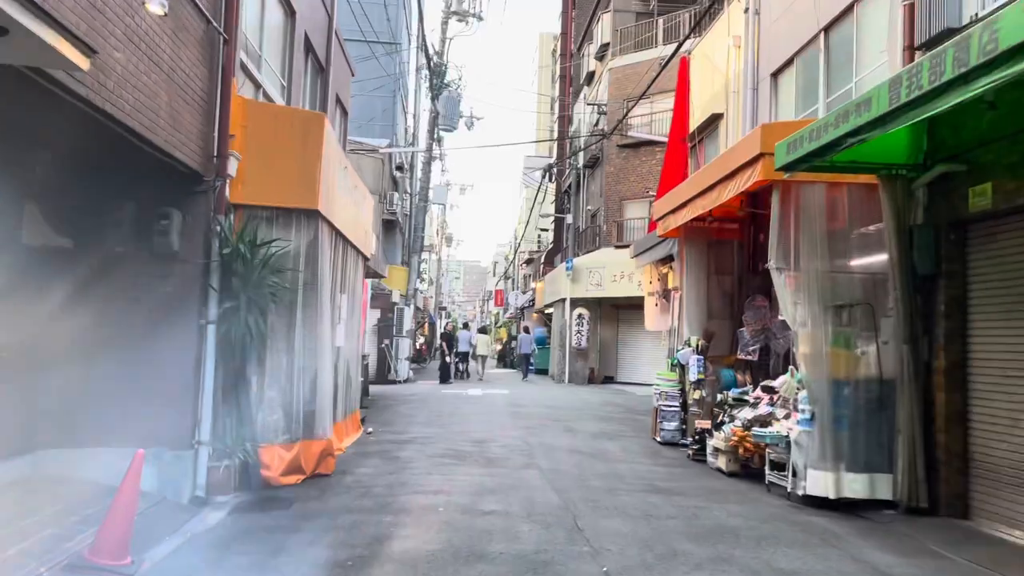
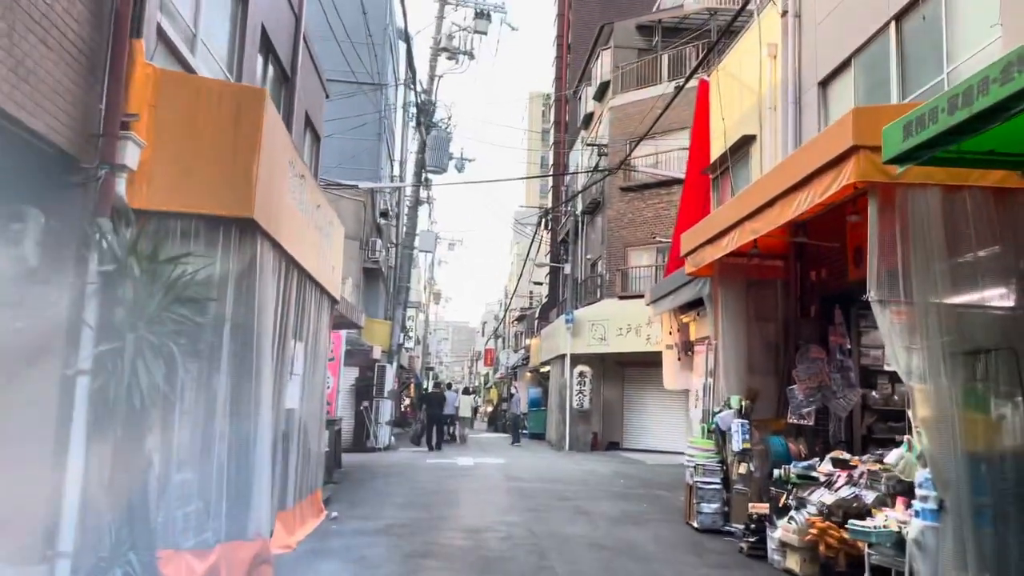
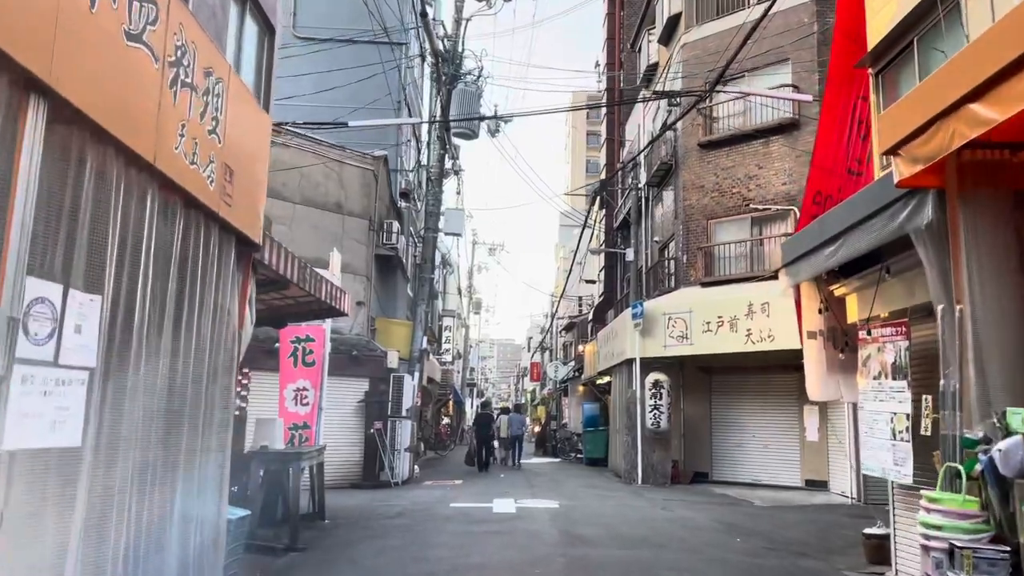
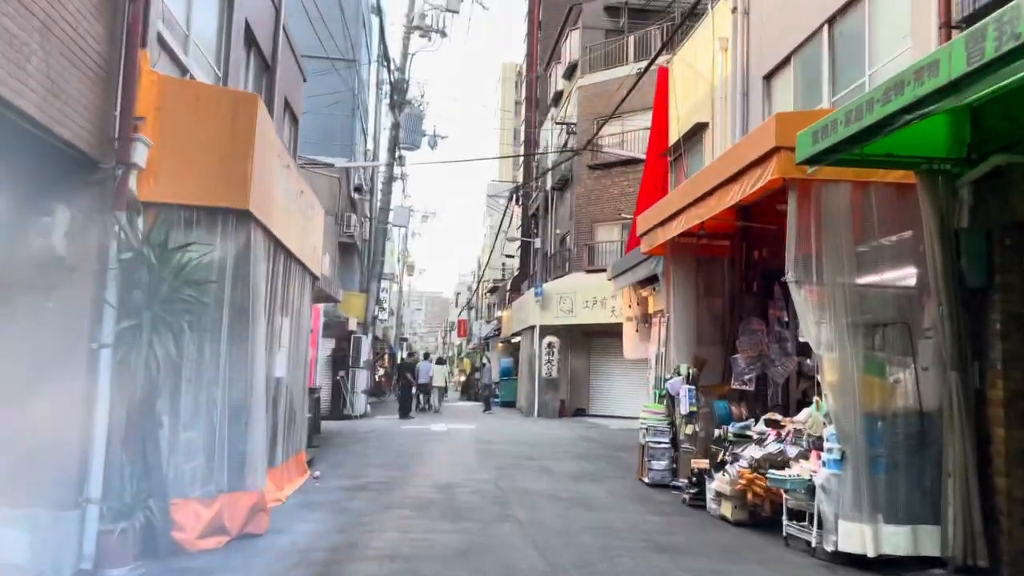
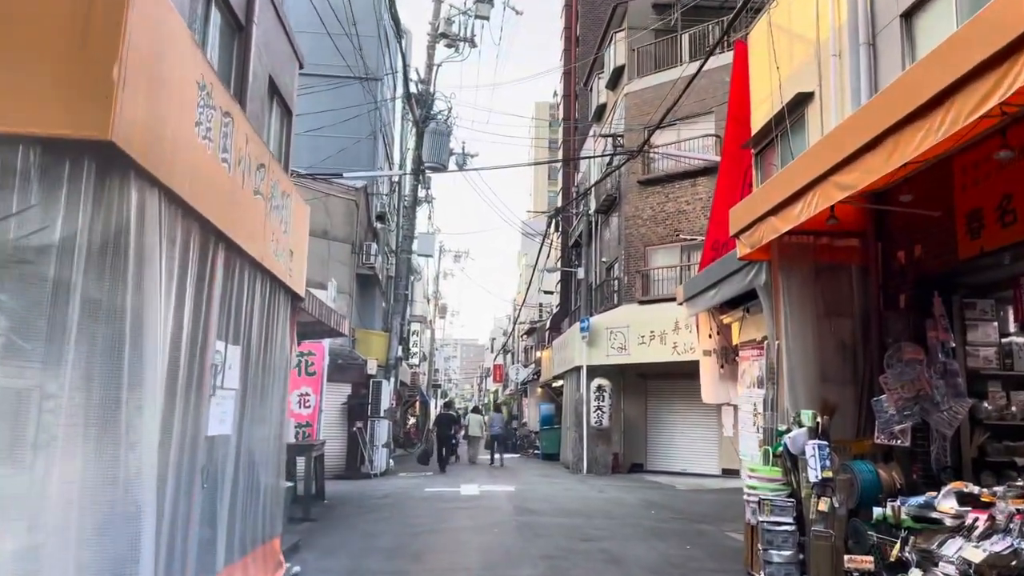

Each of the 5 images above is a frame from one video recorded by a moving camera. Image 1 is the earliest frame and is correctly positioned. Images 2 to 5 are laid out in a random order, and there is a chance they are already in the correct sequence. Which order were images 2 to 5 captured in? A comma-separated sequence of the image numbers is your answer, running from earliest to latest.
4, 2, 5, 3
